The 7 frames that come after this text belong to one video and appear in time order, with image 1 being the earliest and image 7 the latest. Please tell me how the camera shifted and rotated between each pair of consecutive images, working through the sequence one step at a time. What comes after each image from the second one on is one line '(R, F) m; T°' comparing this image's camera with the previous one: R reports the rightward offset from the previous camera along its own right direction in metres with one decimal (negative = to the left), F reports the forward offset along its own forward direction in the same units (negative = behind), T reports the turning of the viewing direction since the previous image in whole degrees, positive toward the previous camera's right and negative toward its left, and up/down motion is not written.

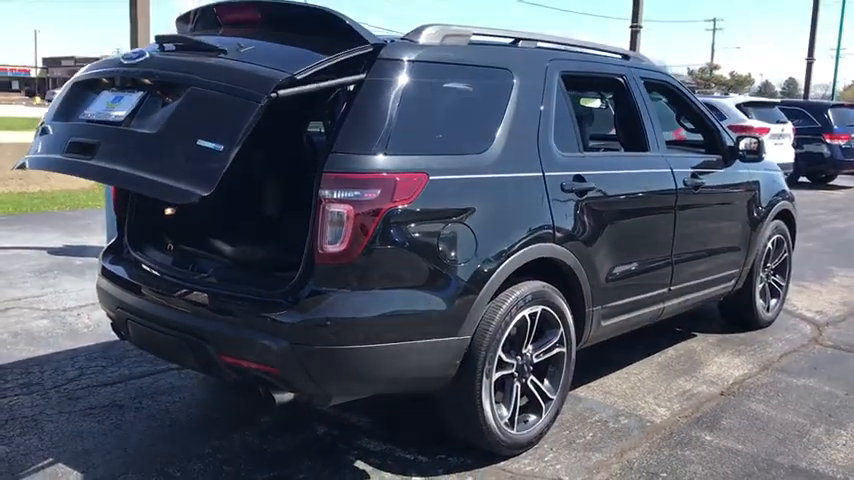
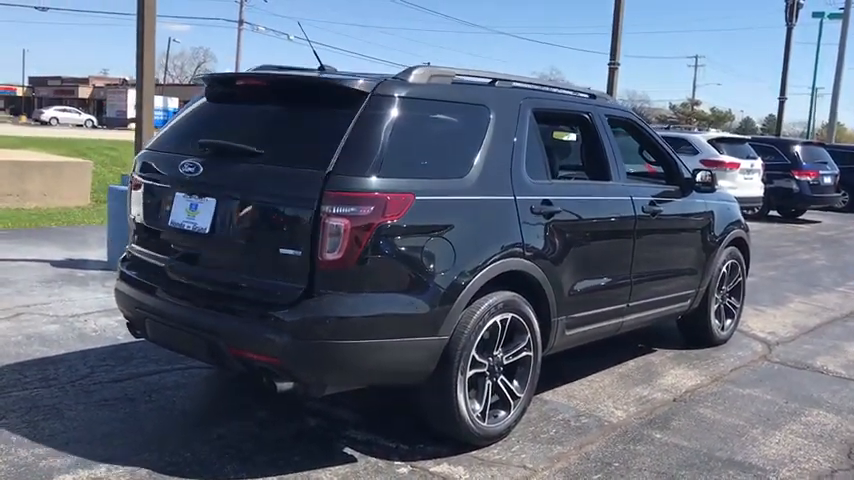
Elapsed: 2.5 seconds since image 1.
(0.0, -0.6) m; +1°
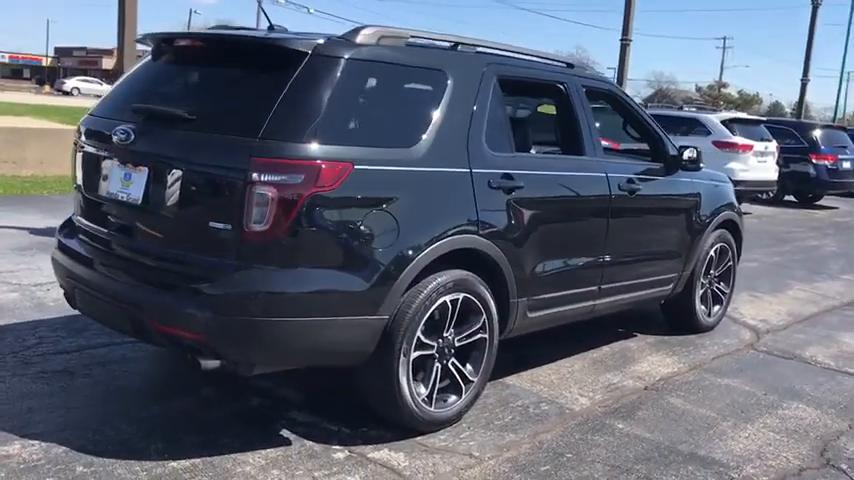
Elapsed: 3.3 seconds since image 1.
(+0.4, +0.3) m; -2°
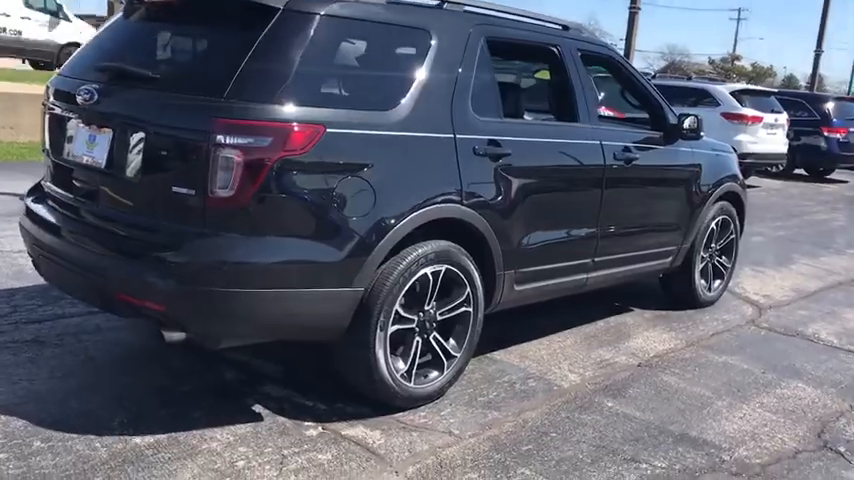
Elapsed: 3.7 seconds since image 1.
(+0.1, +0.2) m; -1°
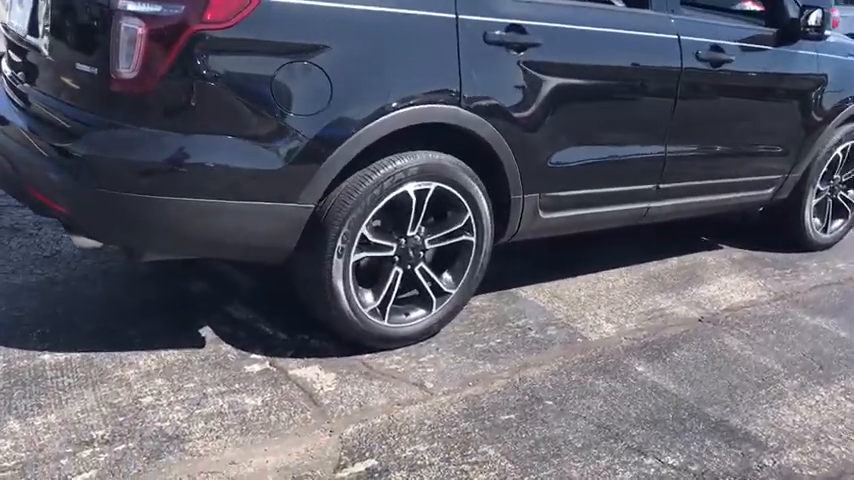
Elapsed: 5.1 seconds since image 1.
(+0.7, +0.9) m; -10°
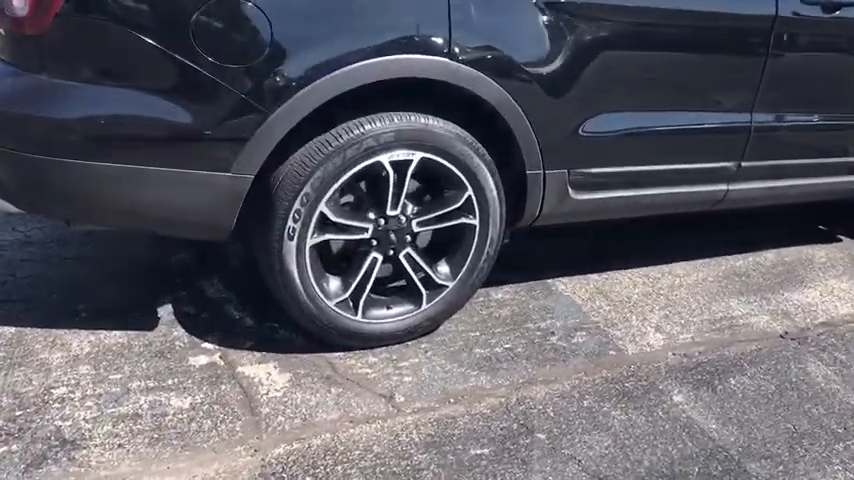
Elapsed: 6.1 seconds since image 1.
(+0.6, +0.7) m; -11°
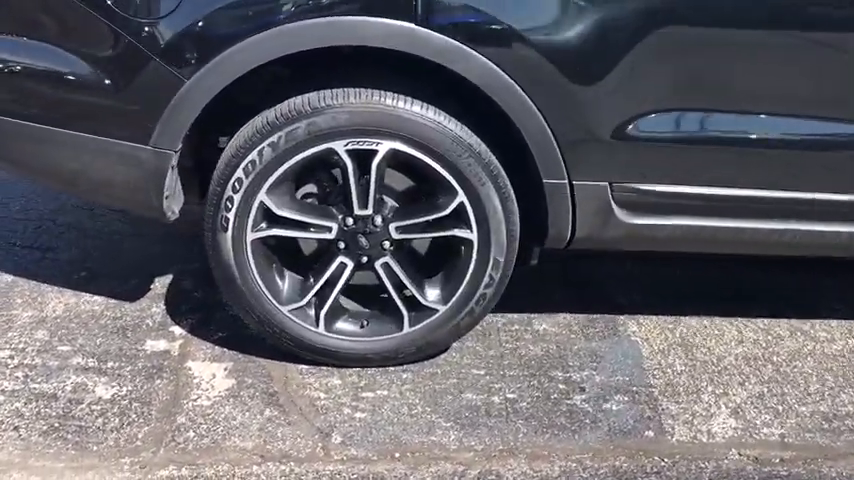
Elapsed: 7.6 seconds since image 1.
(+0.9, +0.8) m; -21°
